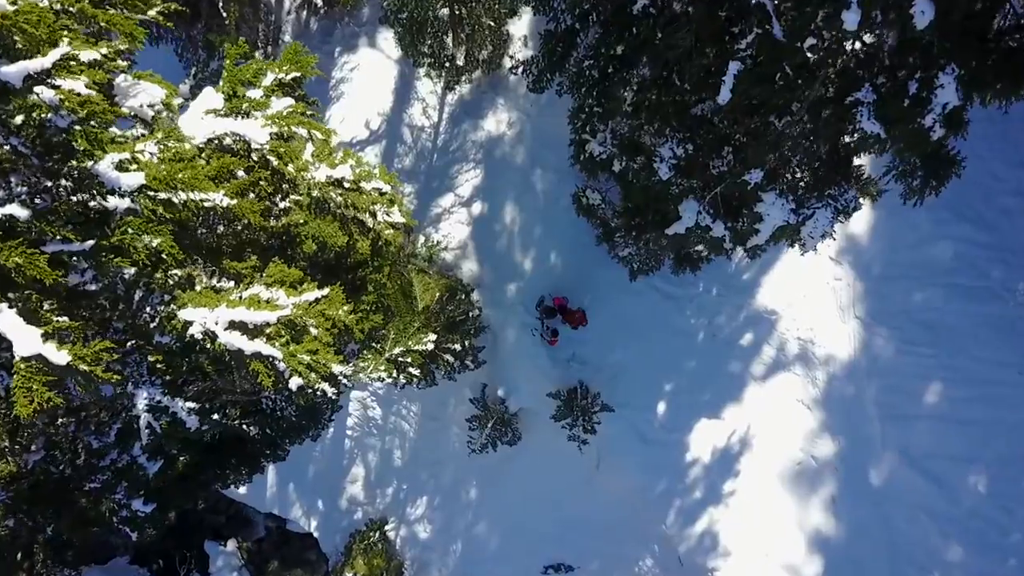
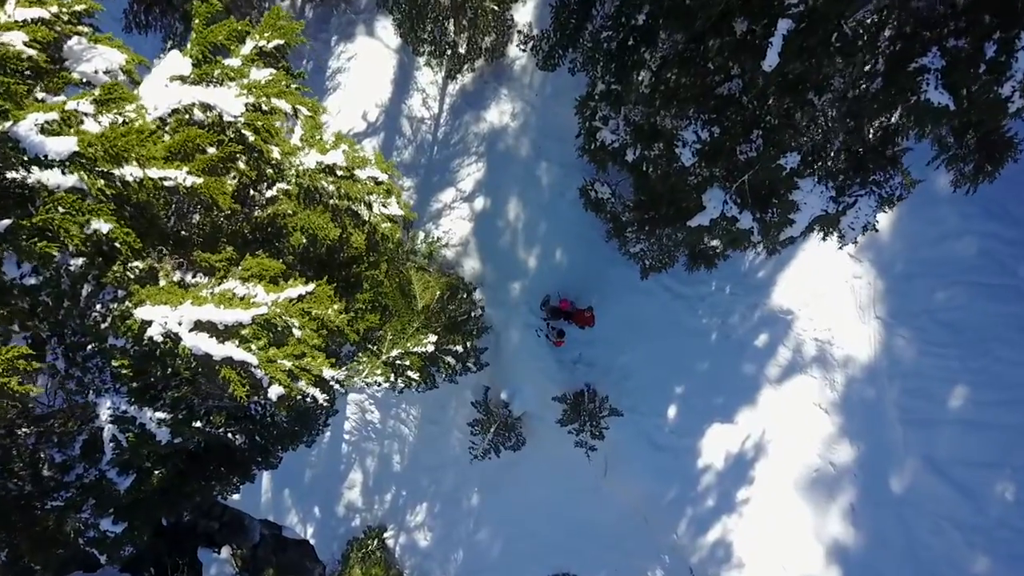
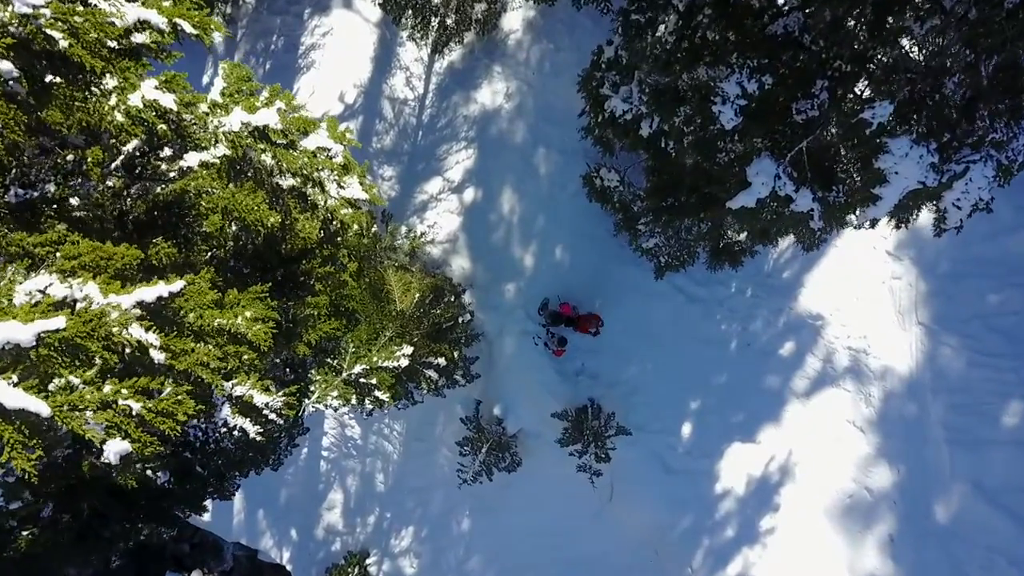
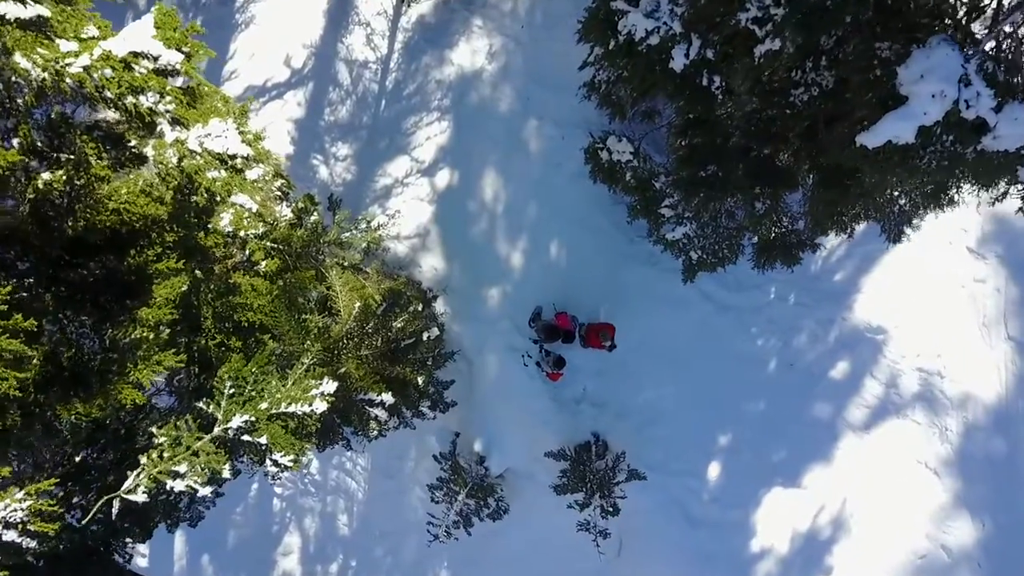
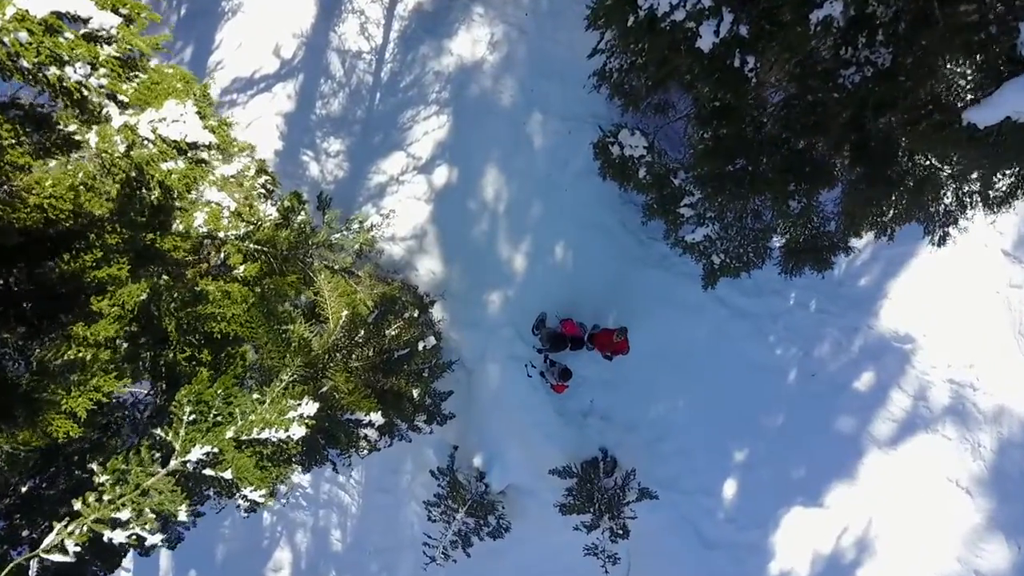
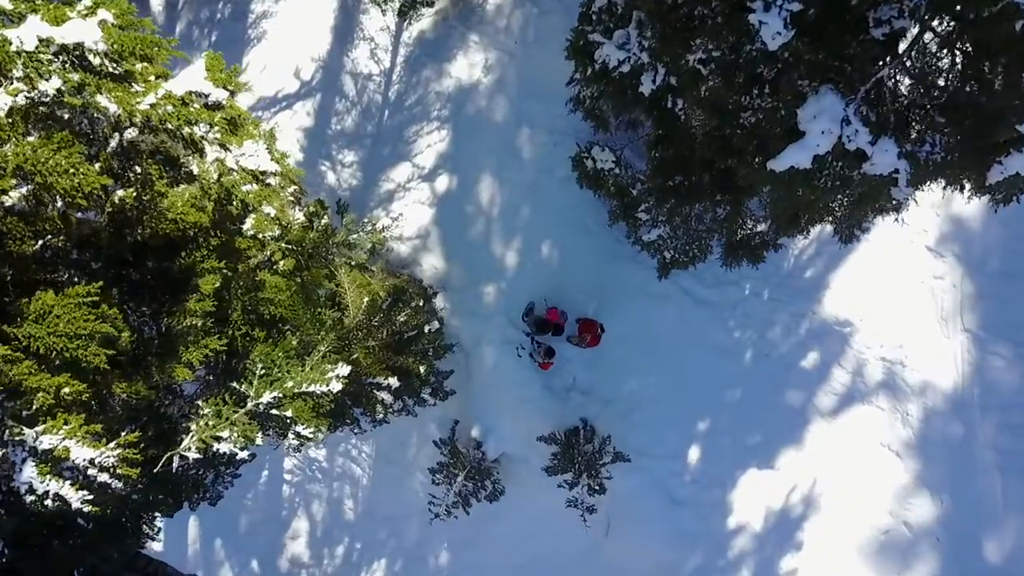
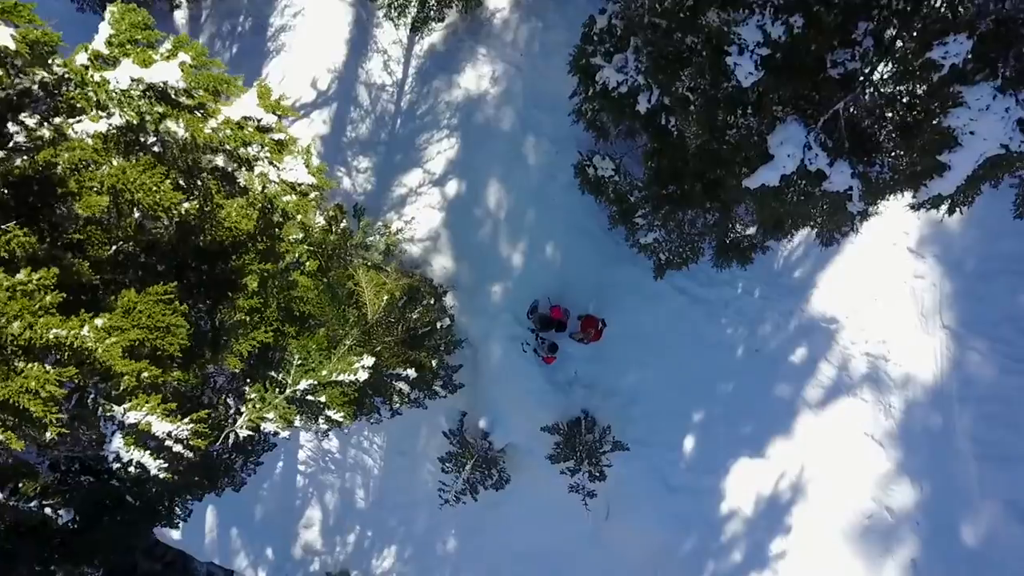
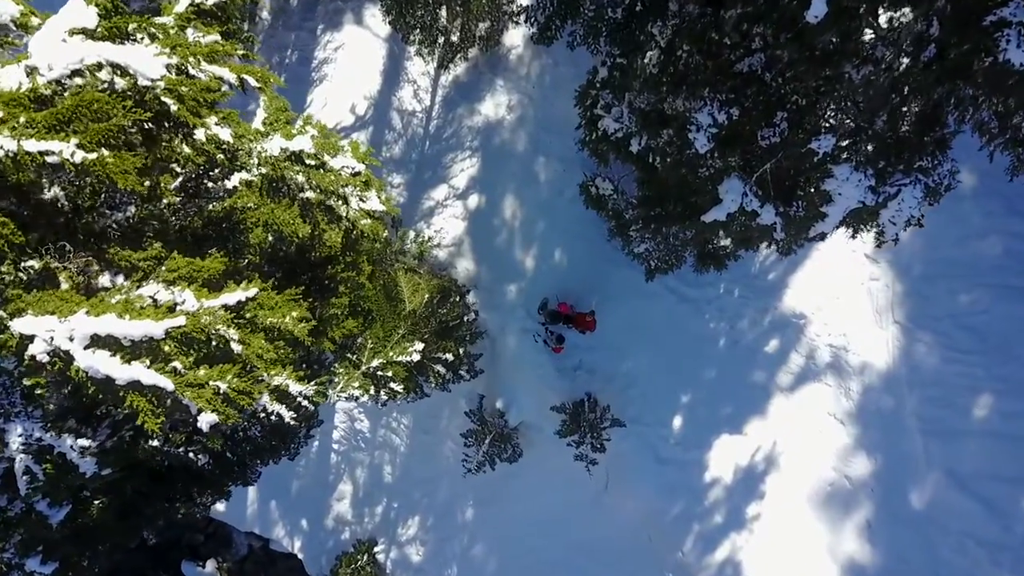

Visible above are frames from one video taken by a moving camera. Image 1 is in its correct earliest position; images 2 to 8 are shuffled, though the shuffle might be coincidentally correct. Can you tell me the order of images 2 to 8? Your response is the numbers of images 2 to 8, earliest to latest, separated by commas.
2, 8, 3, 7, 6, 4, 5
